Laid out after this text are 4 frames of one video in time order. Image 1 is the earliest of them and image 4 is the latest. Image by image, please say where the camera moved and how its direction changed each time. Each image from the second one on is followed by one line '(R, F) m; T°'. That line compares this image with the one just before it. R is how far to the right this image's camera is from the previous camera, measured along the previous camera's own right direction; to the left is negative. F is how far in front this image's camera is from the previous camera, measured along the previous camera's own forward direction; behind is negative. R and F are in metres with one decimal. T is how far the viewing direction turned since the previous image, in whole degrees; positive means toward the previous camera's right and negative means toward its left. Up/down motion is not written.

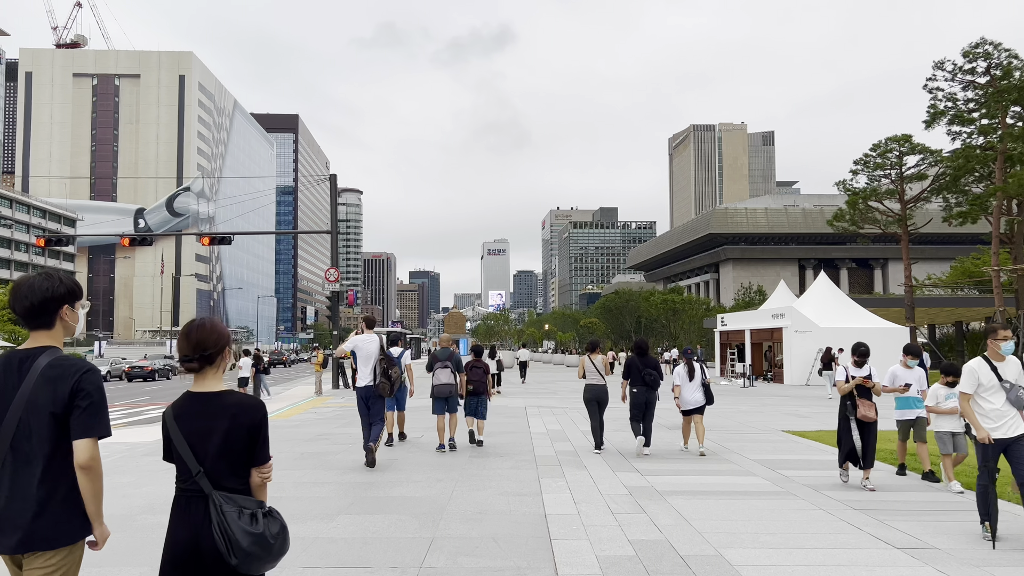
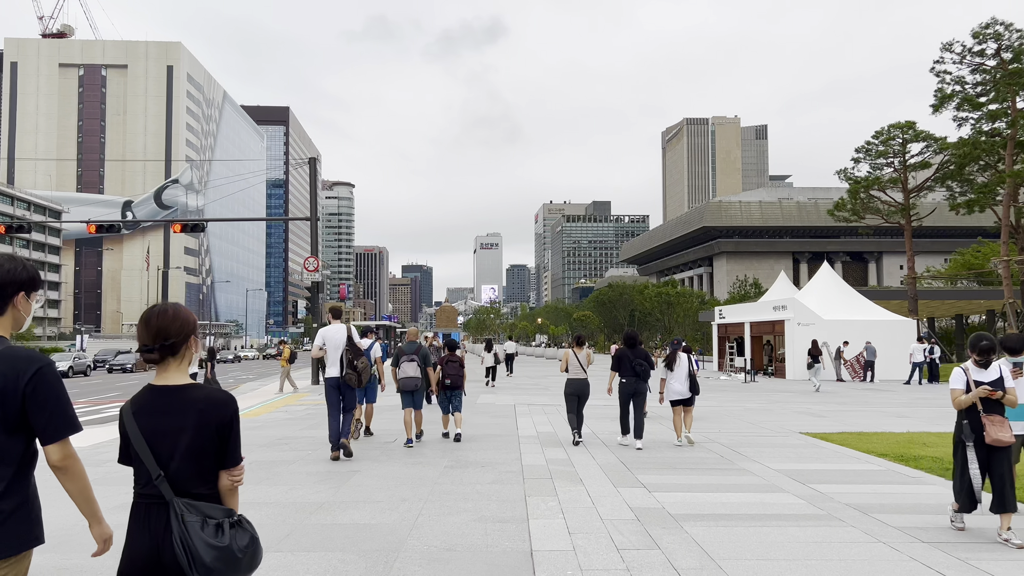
(+0.1, +1.2) m; +1°
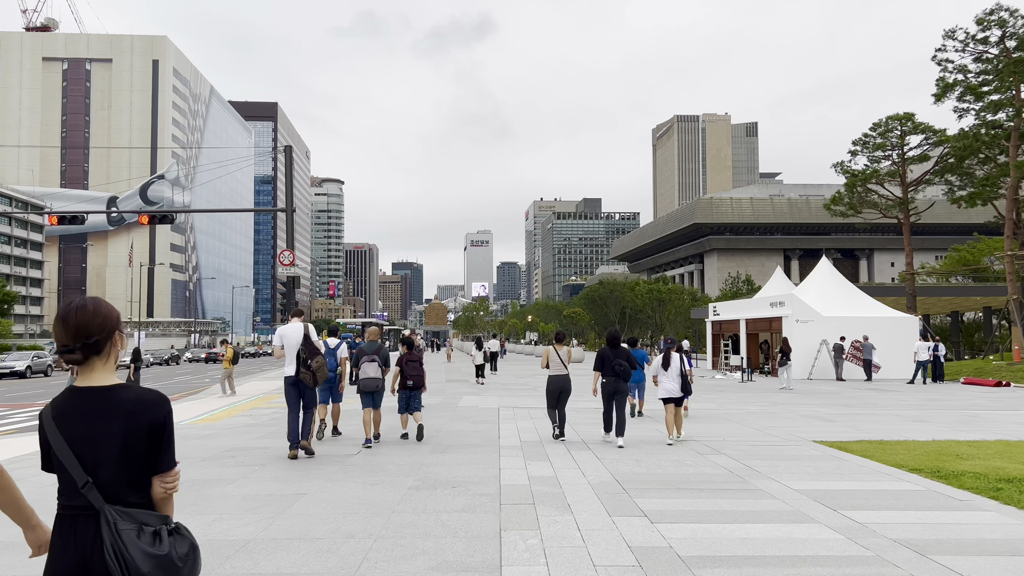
(+0.1, +1.1) m; +1°
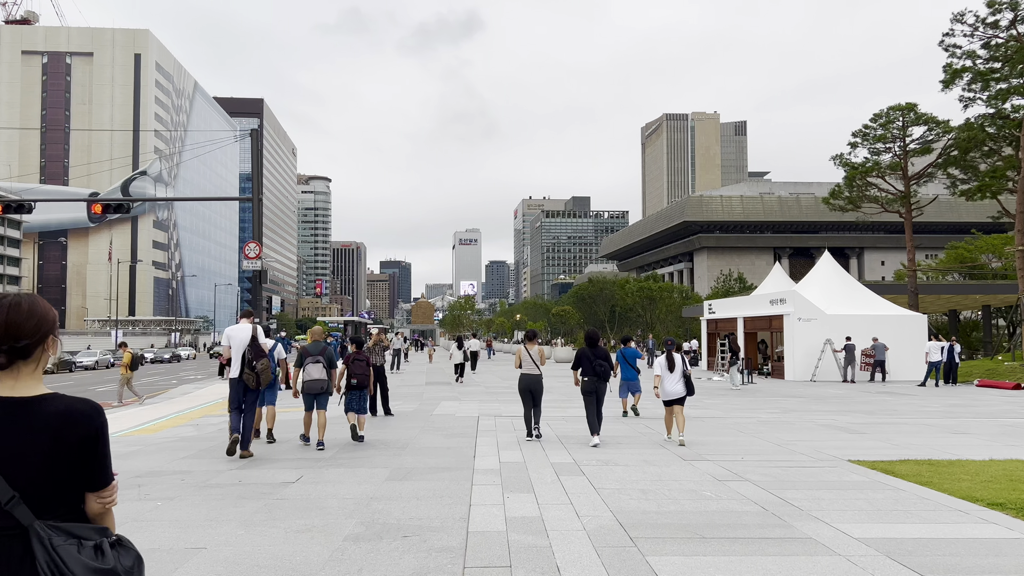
(+0.1, +1.5) m; +1°
